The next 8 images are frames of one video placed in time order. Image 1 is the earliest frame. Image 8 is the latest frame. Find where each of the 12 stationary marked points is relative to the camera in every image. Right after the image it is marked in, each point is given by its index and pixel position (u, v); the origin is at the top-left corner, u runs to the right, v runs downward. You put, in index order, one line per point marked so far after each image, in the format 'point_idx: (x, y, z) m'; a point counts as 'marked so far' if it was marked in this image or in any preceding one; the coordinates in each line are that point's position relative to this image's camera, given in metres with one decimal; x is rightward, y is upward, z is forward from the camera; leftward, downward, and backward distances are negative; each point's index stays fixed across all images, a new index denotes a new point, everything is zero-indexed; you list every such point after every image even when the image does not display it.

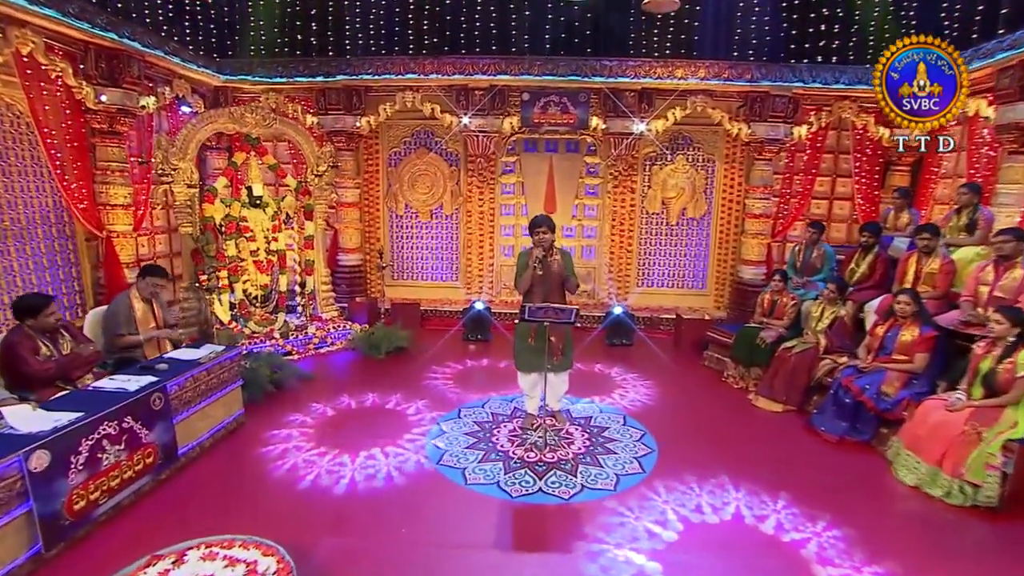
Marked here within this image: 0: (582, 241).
0: (+1.0, +0.7, +9.7) m
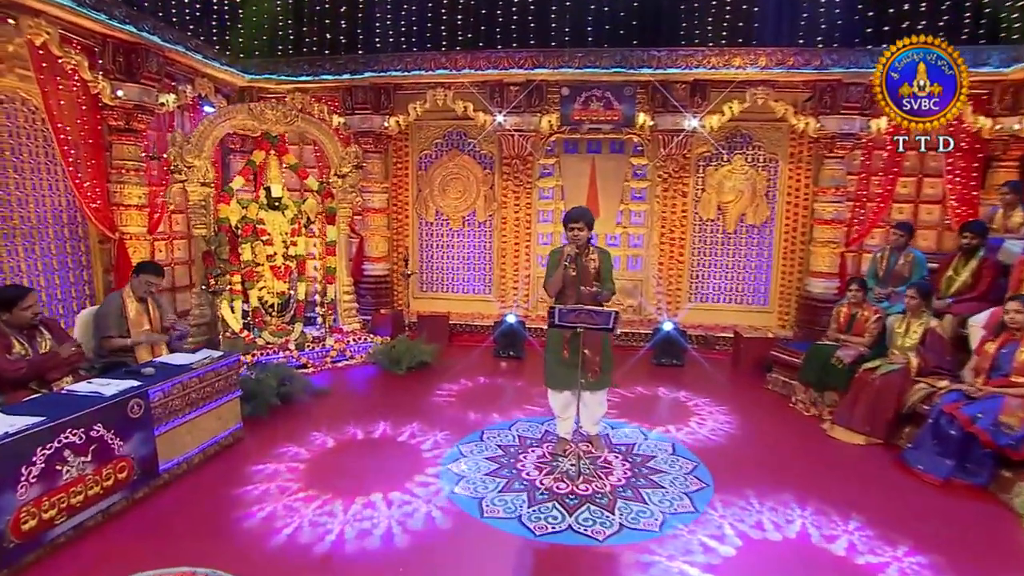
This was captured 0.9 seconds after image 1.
0: (+1.6, +0.5, +8.8) m
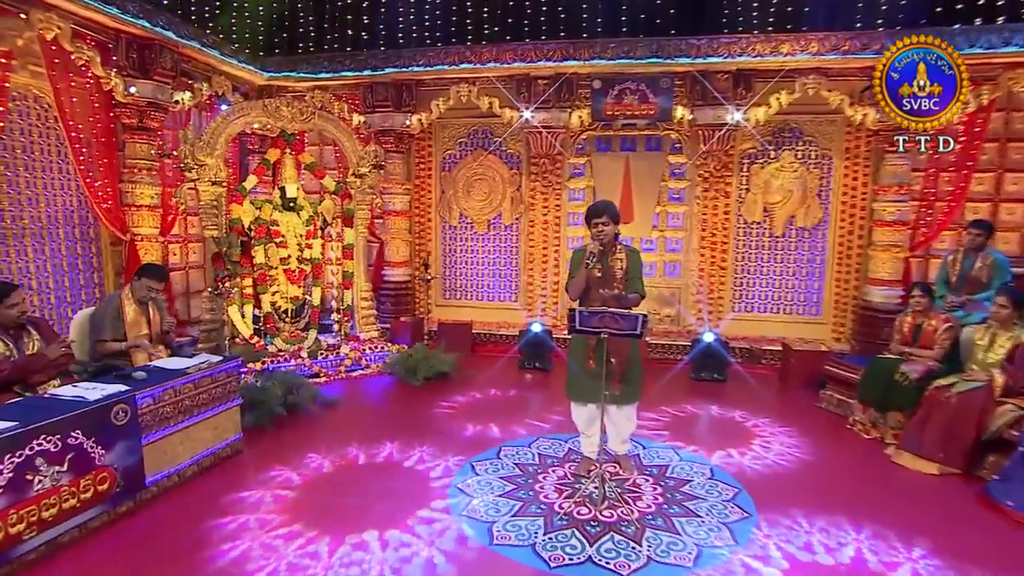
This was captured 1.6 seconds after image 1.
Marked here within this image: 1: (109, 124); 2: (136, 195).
0: (+1.9, +0.4, +8.2) m
1: (-4.1, +1.7, +6.7) m
2: (-3.9, +1.0, +6.8) m
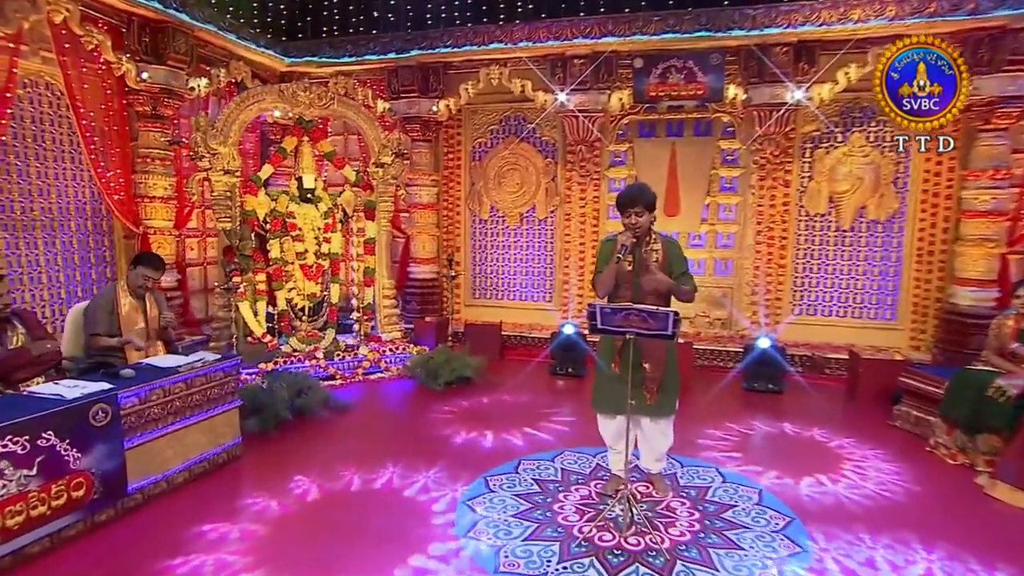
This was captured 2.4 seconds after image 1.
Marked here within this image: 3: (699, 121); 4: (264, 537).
0: (+2.3, +0.4, +7.4) m
1: (-3.8, +1.7, +6.4) m
2: (-3.6, +1.0, +6.5) m
3: (+2.1, +1.9, +7.3) m
4: (-1.4, -1.5, +3.8) m
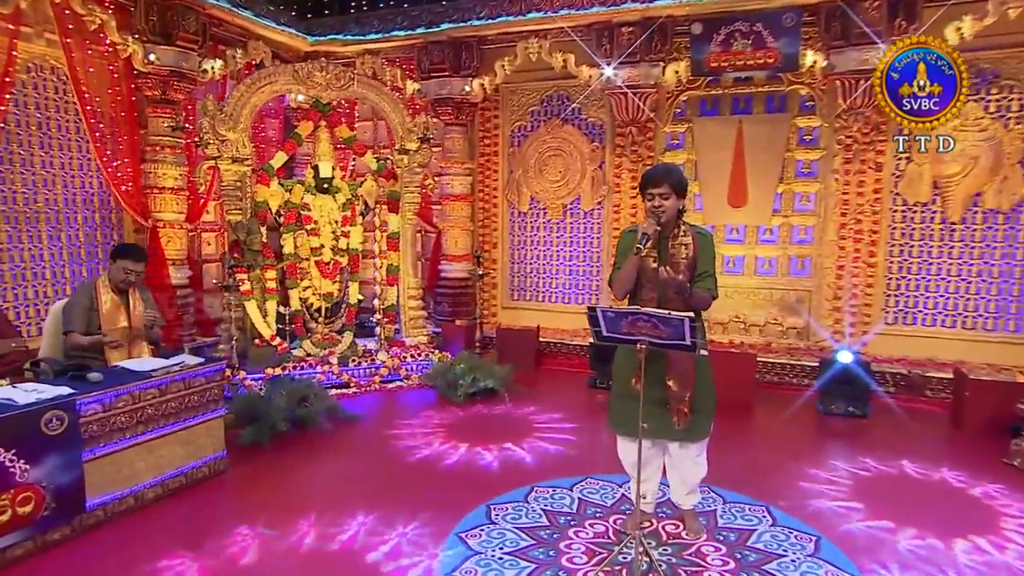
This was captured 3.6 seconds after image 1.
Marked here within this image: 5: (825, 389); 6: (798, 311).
0: (+2.7, +0.4, +6.4) m
1: (-3.5, +1.8, +6.0) m
2: (-3.3, +1.0, +6.0) m
3: (+2.5, +1.9, +6.2) m
4: (-1.4, -1.5, +3.2) m
5: (+2.7, -0.9, +5.6) m
6: (+2.8, -0.2, +6.4) m
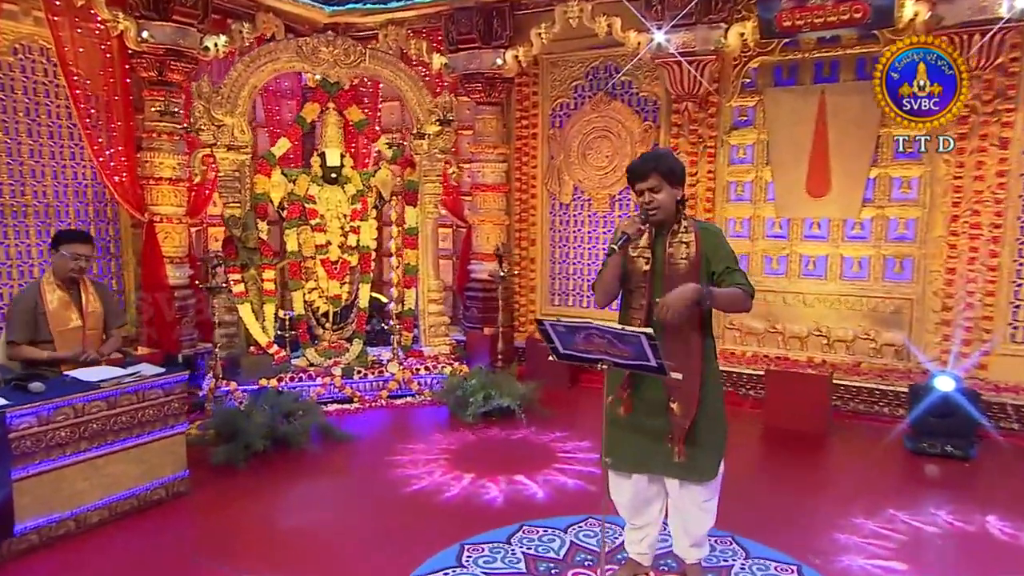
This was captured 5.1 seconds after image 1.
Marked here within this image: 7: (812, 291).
0: (+3.0, +0.3, +5.2) m
1: (-3.2, +1.8, +5.5) m
2: (-3.0, +1.0, +5.5) m
3: (+2.8, +1.8, +5.1) m
4: (-1.5, -1.5, +2.5) m
5: (+2.9, -0.9, +4.4) m
6: (+3.1, -0.3, +5.2) m
7: (+2.5, 0.0, +5.5) m
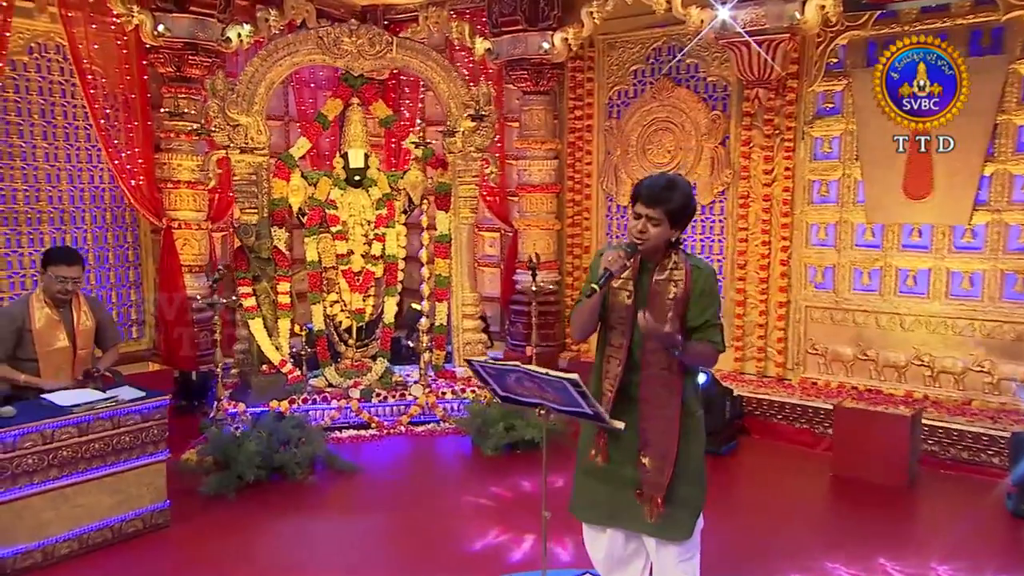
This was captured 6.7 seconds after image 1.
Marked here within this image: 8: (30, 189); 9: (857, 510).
0: (+3.2, +0.2, +4.3) m
1: (-2.9, +1.7, +5.1) m
2: (-2.7, +0.9, +5.2) m
3: (+3.0, +1.6, +4.2) m
4: (-1.5, -1.7, +2.1) m
5: (+3.1, -1.1, +3.6) m
6: (+3.3, -0.4, +4.3) m
7: (+2.8, -0.2, +4.6) m
8: (-3.6, +0.7, +4.9) m
9: (+1.9, -1.3, +3.6) m
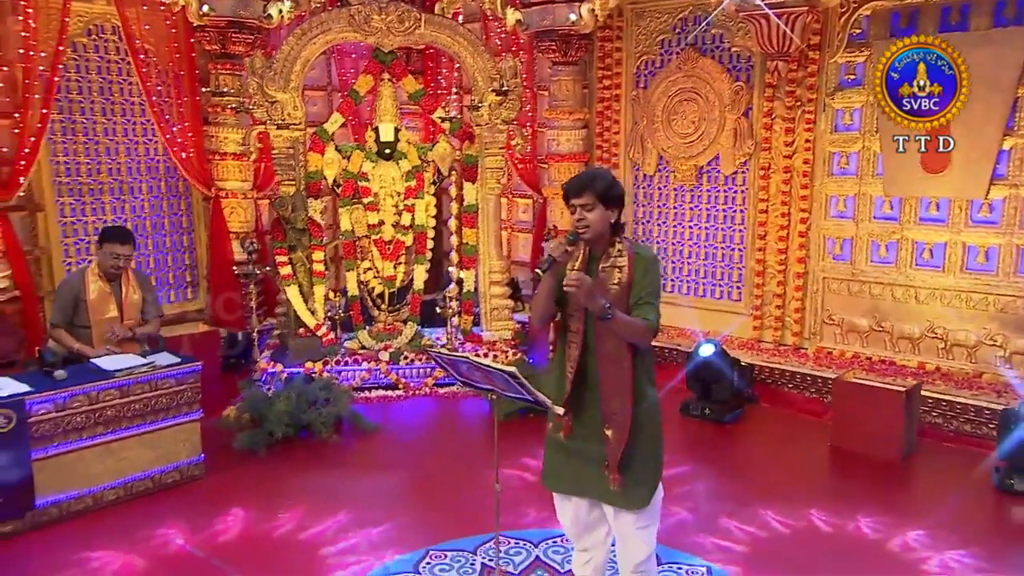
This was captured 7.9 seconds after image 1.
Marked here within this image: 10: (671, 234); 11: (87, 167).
0: (+3.3, +0.3, +4.3) m
1: (-2.7, +2.0, +5.5) m
2: (-2.5, +1.2, +5.5) m
3: (+3.1, +1.8, +4.1) m
4: (-1.5, -1.6, +2.5) m
5: (+3.1, -1.0, +3.6) m
6: (+3.4, -0.3, +4.3) m
7: (+2.9, 0.0, +4.6) m
8: (-3.4, +1.0, +5.3) m
9: (+2.0, -1.1, +3.8) m
10: (+1.3, +0.4, +5.7) m
11: (-3.5, +1.0, +5.3) m
